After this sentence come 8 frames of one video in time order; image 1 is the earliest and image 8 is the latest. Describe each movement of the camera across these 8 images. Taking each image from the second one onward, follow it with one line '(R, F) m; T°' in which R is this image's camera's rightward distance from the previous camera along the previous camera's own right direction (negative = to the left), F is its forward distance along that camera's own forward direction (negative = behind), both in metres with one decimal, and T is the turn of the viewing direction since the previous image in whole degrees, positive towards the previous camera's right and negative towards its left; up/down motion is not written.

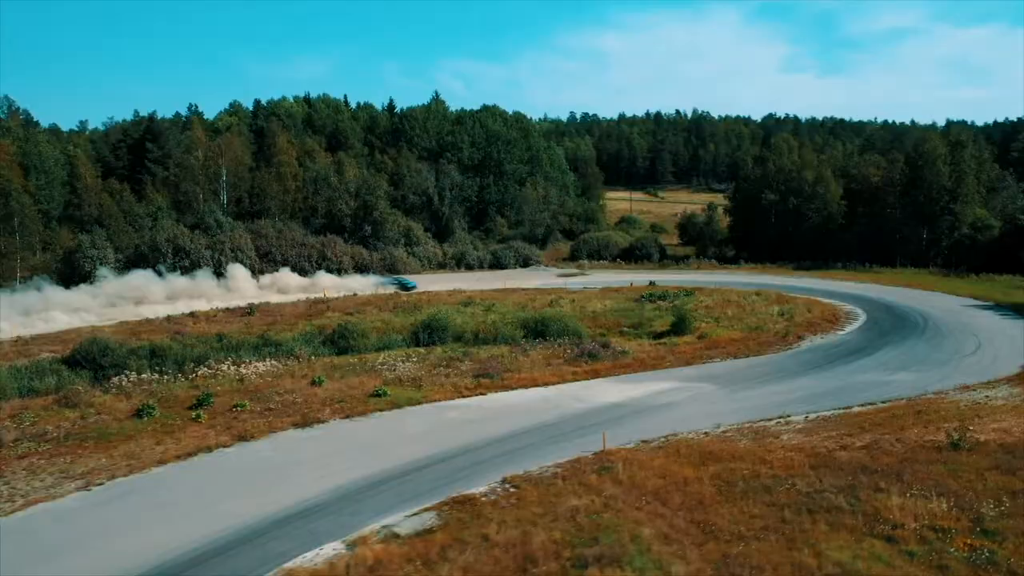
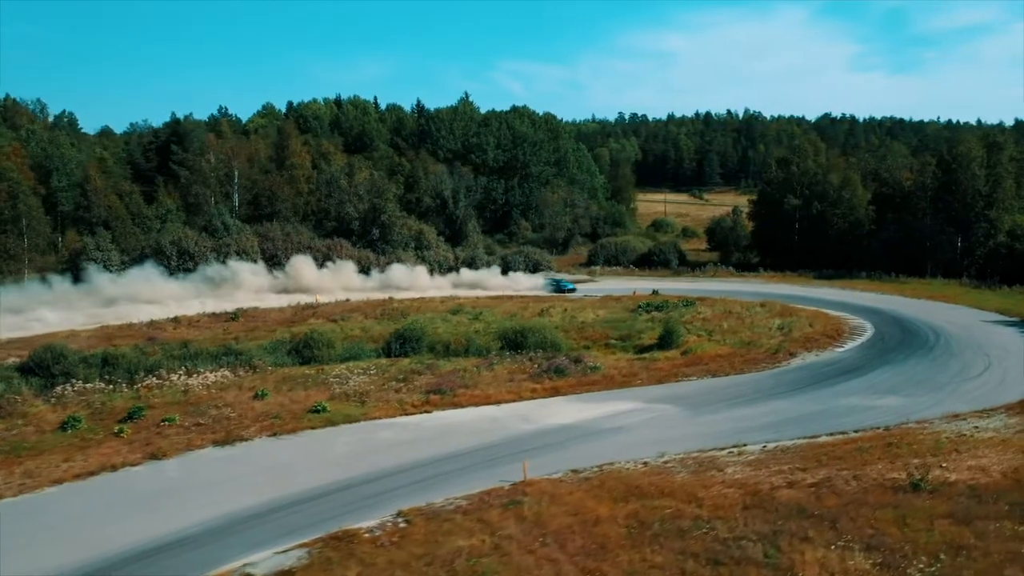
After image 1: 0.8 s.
(+3.3, +1.6) m; -4°
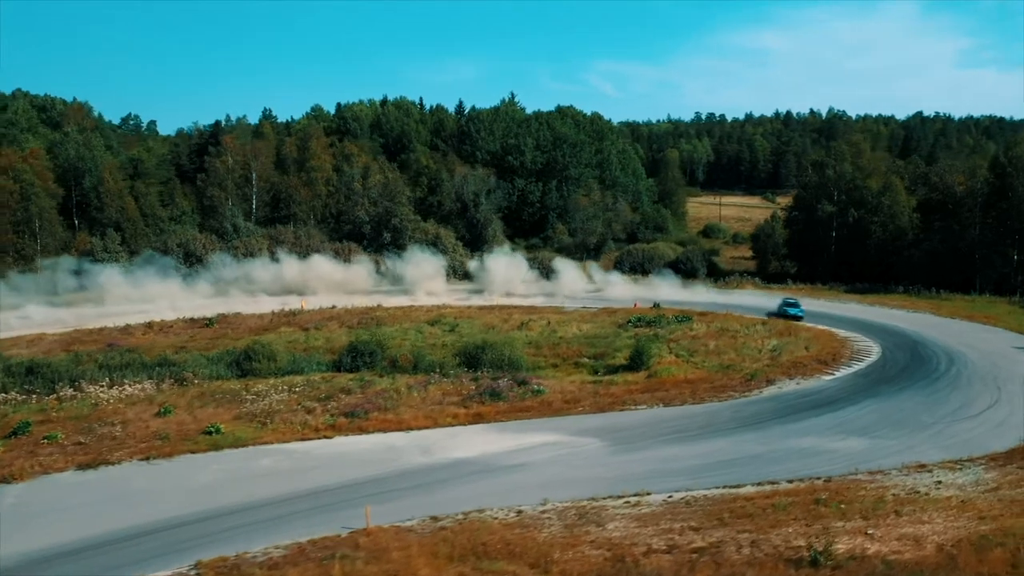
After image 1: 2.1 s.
(+5.0, +2.6) m; -6°
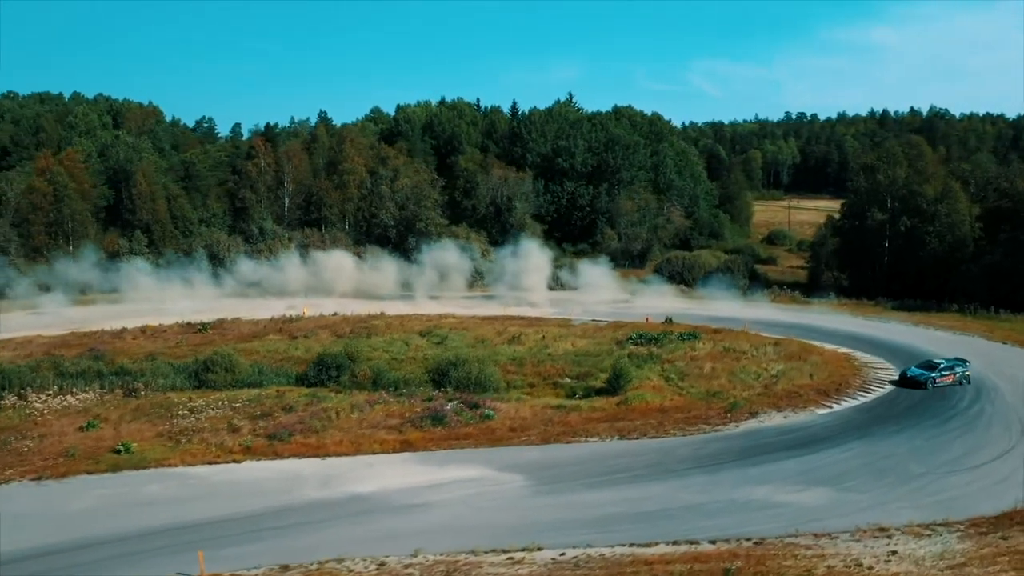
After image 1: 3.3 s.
(+4.4, +2.4) m; -6°
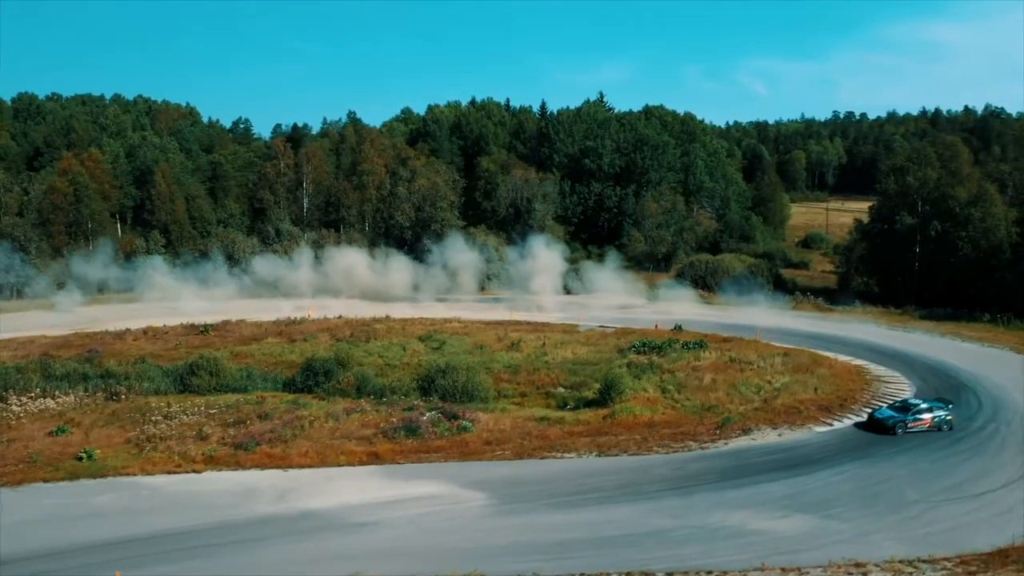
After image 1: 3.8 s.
(+2.0, +1.1) m; -3°
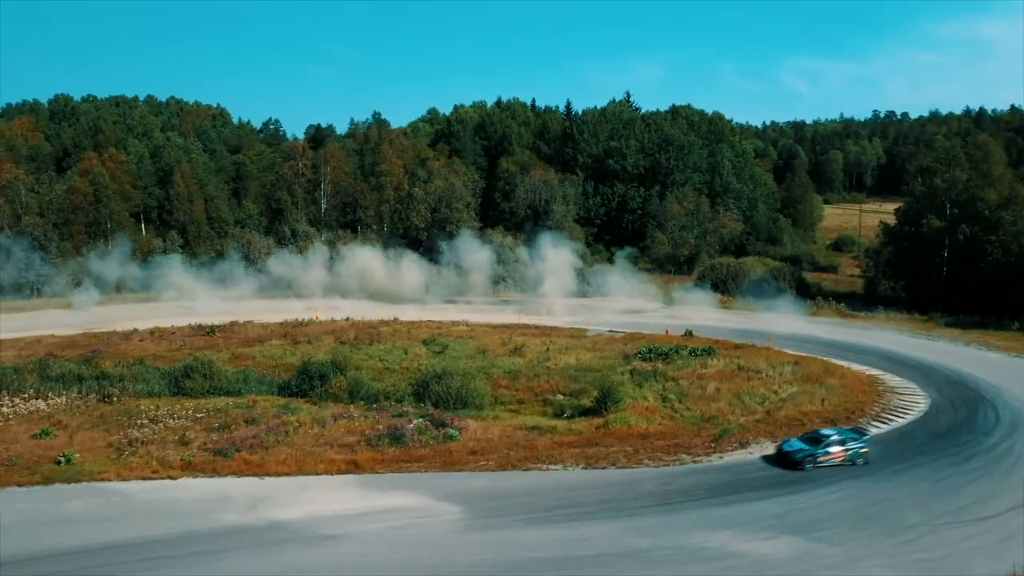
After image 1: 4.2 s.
(+1.4, +0.7) m; -3°
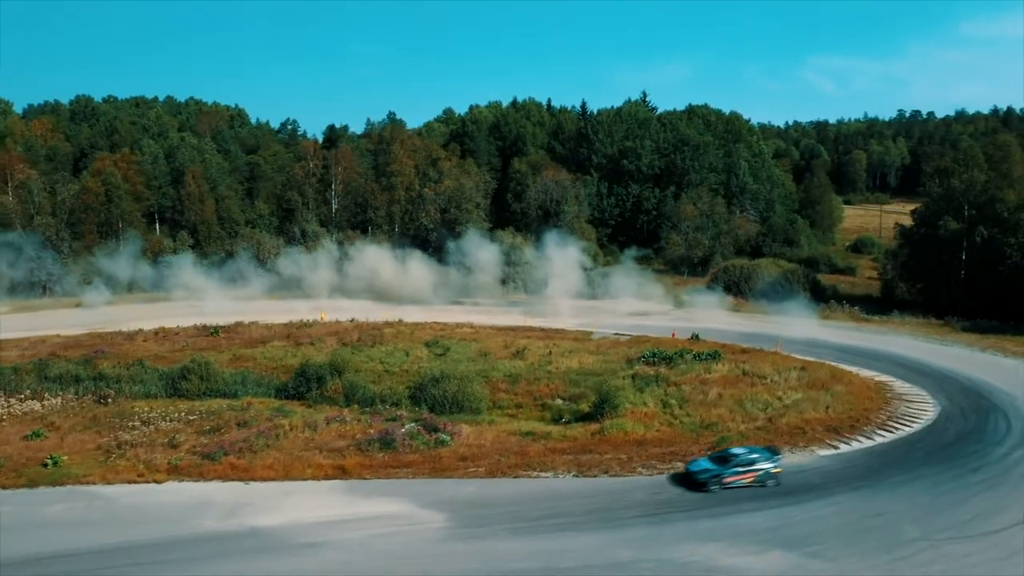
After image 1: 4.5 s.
(+0.8, +0.4) m; -2°
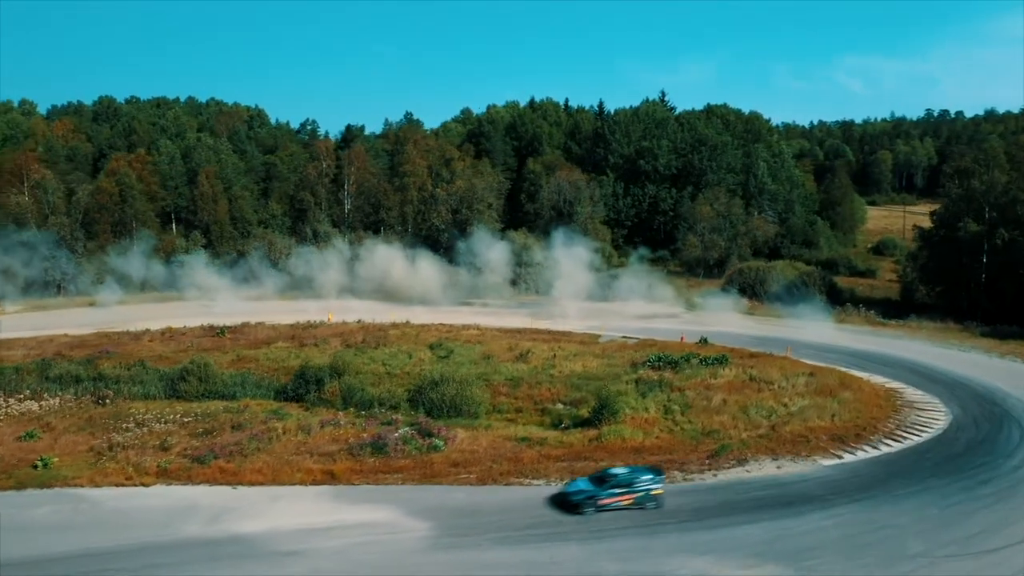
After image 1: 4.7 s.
(+0.8, +0.4) m; -2°
